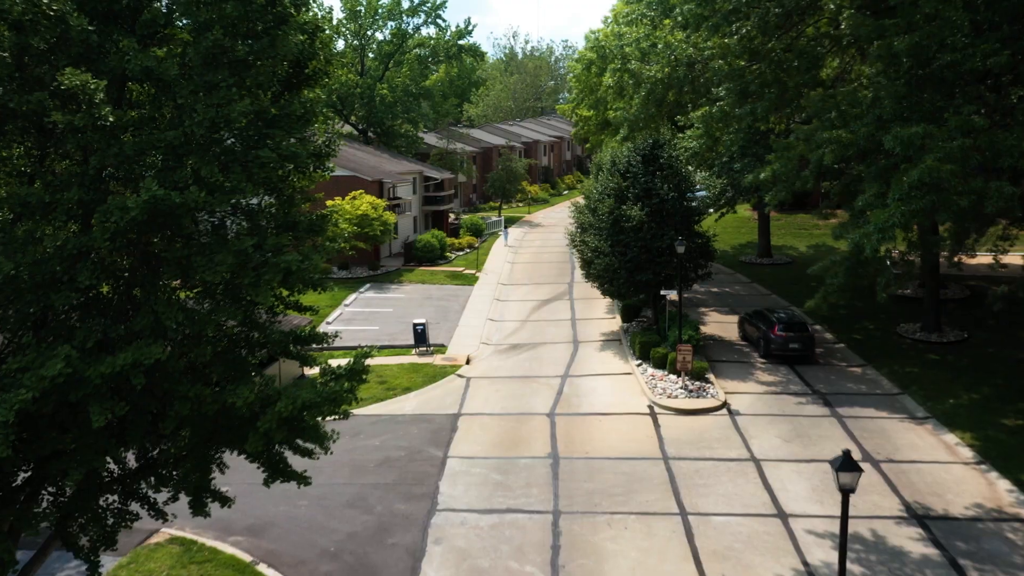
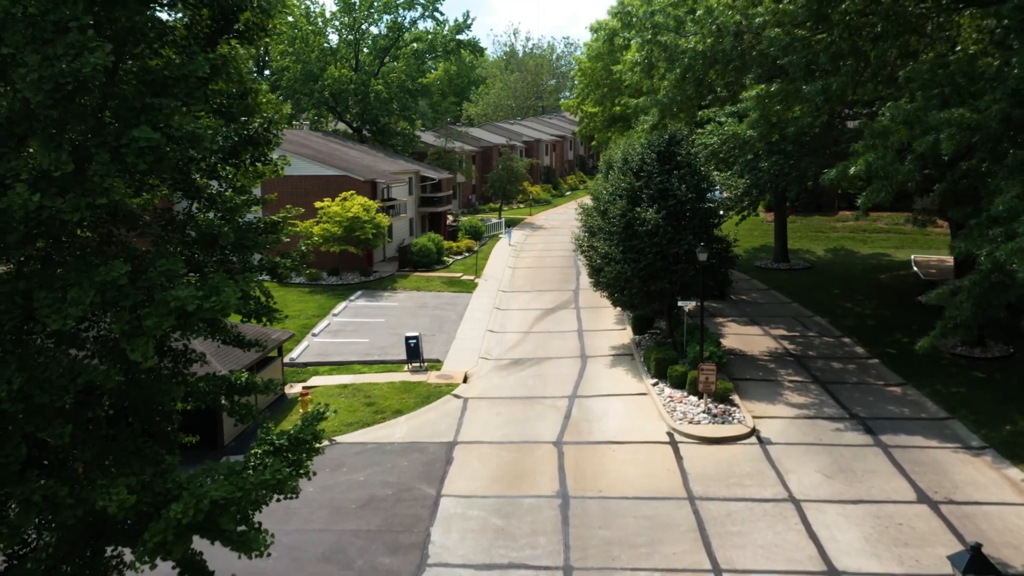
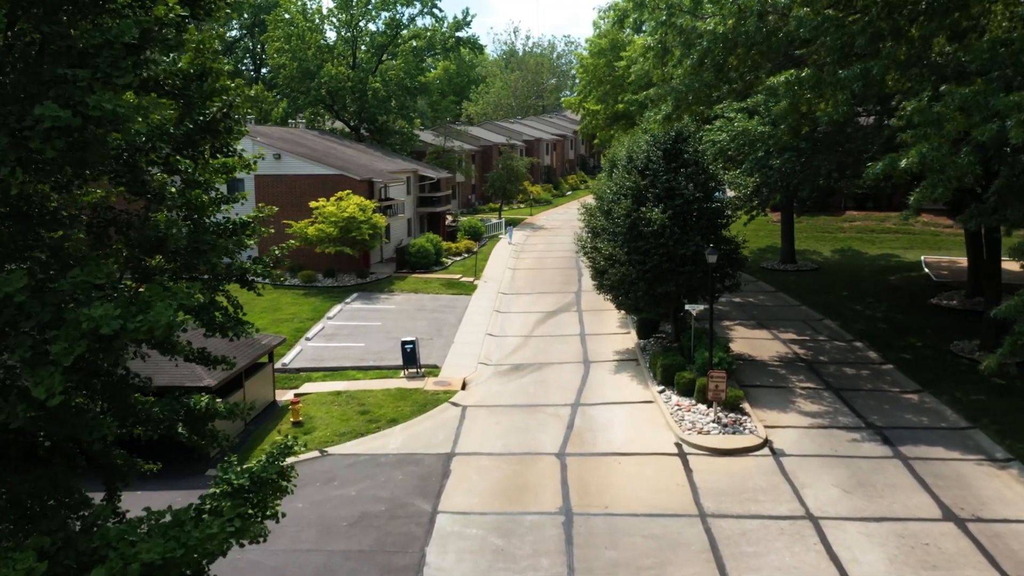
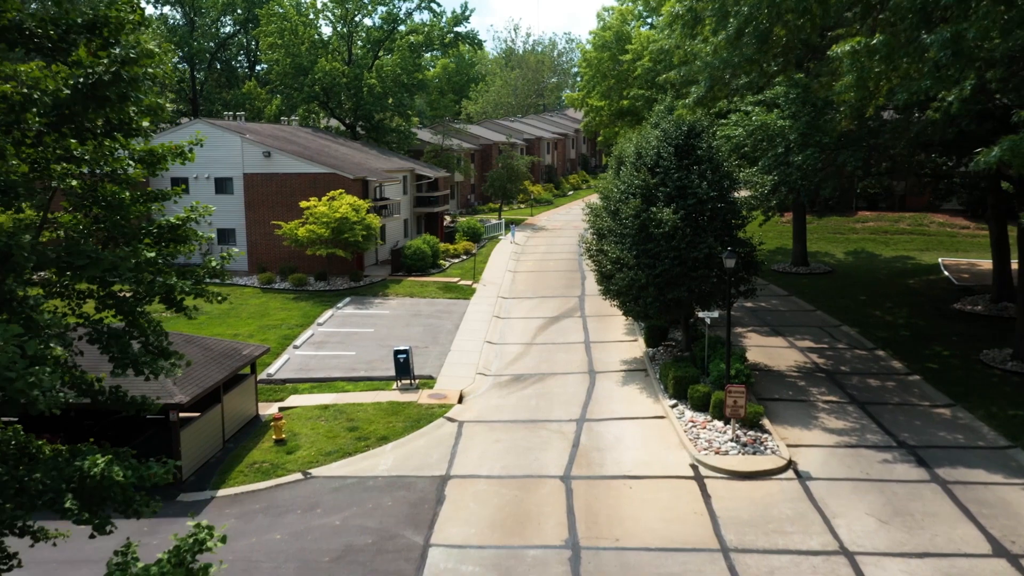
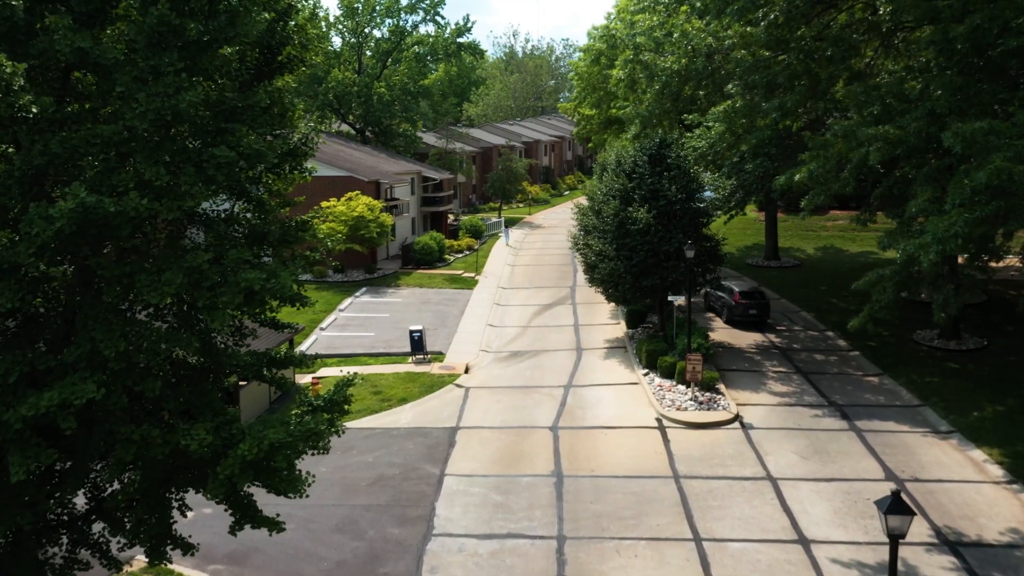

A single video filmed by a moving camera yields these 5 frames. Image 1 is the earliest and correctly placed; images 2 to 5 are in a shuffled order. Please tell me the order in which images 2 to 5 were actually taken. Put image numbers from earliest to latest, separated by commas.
5, 2, 3, 4
